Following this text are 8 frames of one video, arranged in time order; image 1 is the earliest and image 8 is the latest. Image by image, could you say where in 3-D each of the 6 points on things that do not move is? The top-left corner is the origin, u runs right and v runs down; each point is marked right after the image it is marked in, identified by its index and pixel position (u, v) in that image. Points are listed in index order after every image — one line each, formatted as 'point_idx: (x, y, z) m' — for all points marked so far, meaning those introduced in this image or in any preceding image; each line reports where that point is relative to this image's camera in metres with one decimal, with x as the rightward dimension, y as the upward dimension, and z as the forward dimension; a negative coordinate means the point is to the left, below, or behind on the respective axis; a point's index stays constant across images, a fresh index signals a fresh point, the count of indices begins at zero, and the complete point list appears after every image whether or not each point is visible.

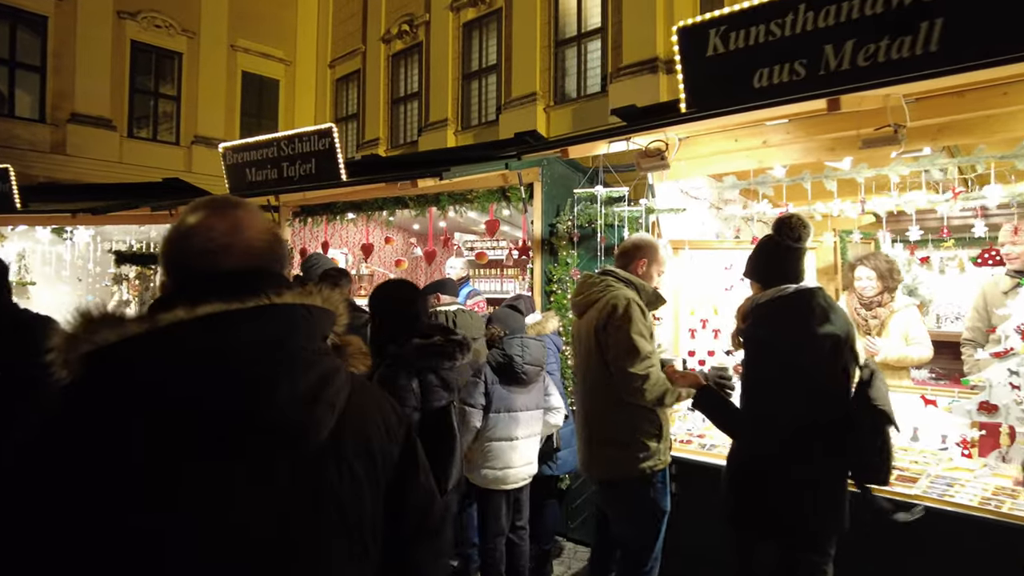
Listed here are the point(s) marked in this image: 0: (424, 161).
0: (-0.7, +1.1, +5.2) m
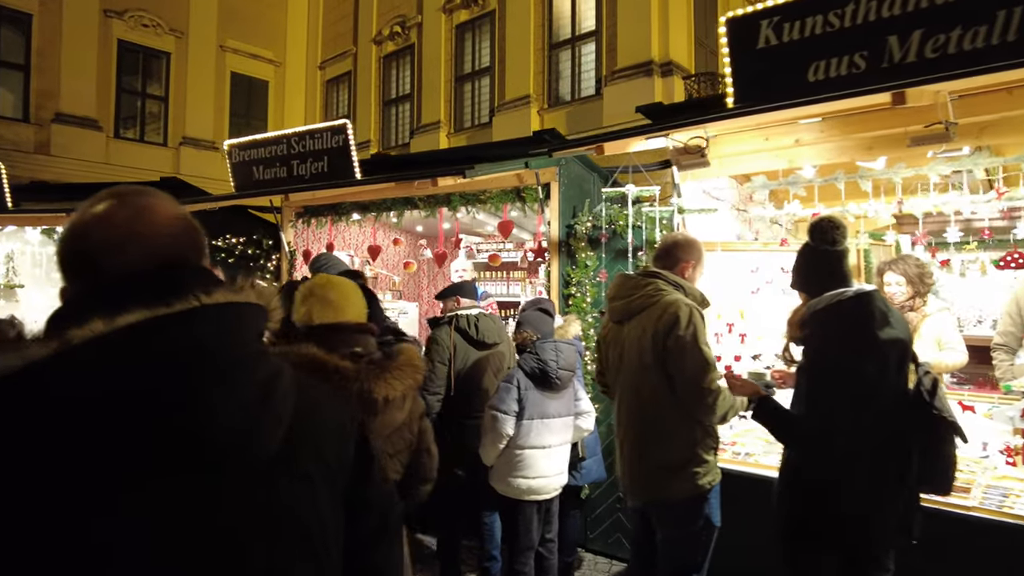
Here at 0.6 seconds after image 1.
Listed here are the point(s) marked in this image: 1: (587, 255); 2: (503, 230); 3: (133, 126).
0: (-0.6, +1.0, +5.1) m
1: (+0.6, +0.3, +4.8) m
2: (-0.1, +0.5, +5.5) m
3: (-9.1, +3.7, +14.8) m
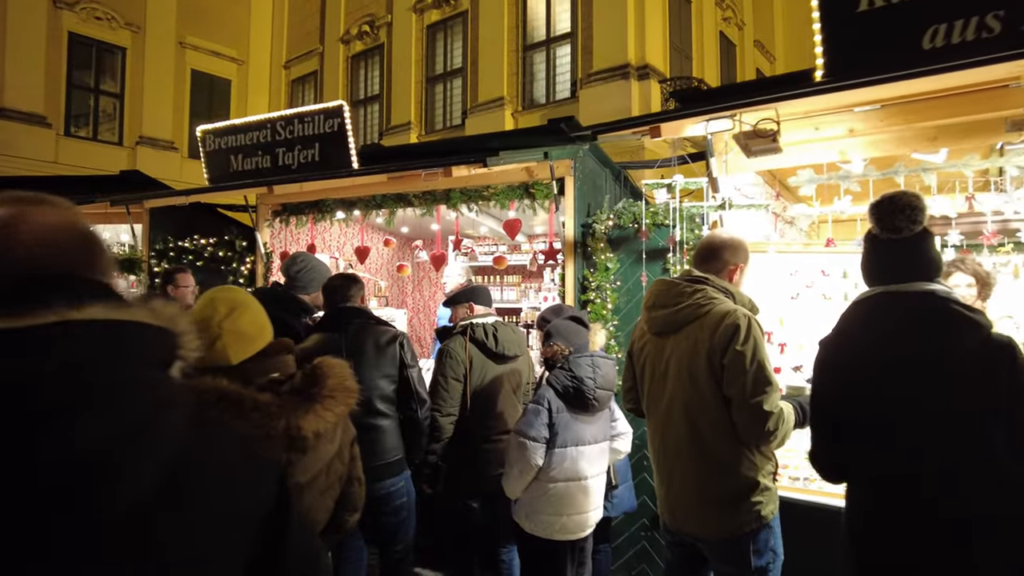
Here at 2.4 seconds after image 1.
0: (-0.5, +1.0, +4.6) m
1: (+0.7, +0.2, +4.3) m
2: (0.0, +0.5, +5.0) m
3: (-9.5, +3.5, +13.9) m
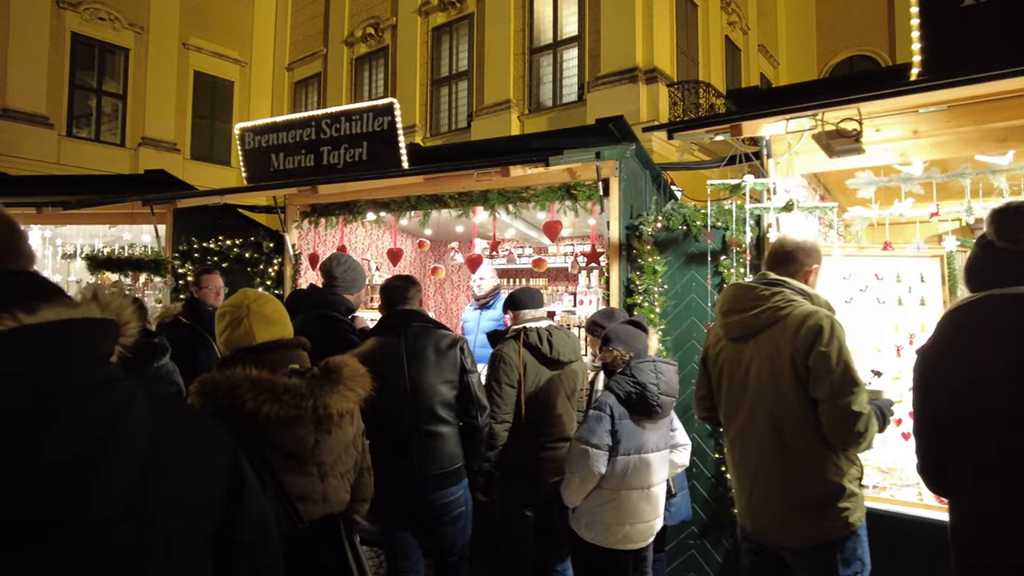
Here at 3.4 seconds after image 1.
0: (-0.2, +1.0, +4.5) m
1: (+1.0, +0.2, +4.3) m
2: (+0.3, +0.4, +4.9) m
3: (-9.3, +3.5, +13.7) m
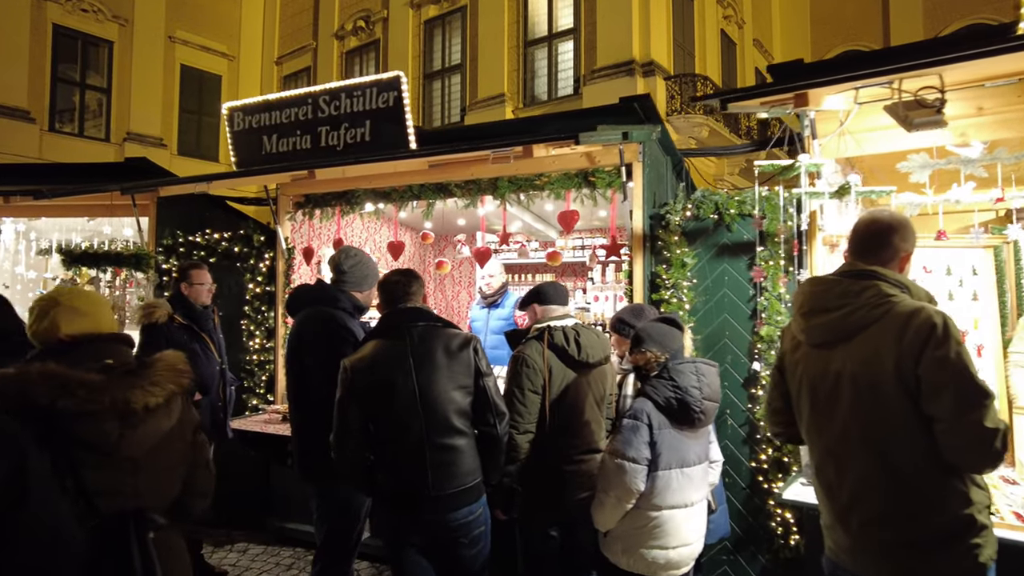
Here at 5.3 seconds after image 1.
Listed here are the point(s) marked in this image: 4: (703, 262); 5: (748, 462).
0: (-0.1, +1.0, +4.1) m
1: (+1.1, +0.2, +3.9) m
2: (+0.4, +0.5, +4.5) m
3: (-9.3, +3.5, +13.2) m
4: (+1.2, +0.2, +4.0) m
5: (+1.4, -1.0, +3.8) m
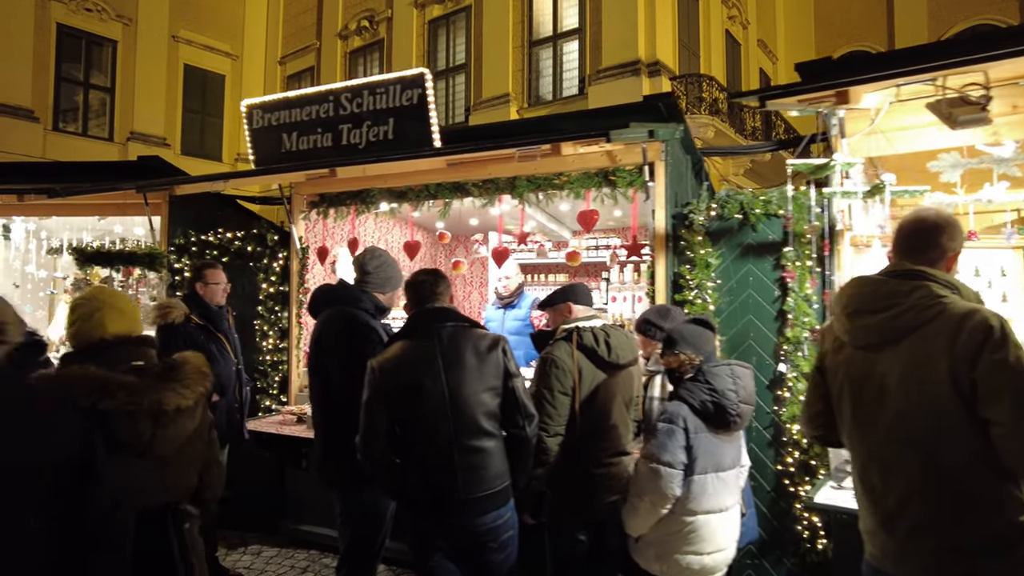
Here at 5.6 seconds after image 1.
0: (0.0, +1.0, +4.1) m
1: (+1.2, +0.2, +3.9) m
2: (+0.5, +0.5, +4.5) m
3: (-9.2, +3.6, +13.2) m
4: (+1.3, +0.2, +3.9) m
5: (+1.6, -1.0, +3.7) m
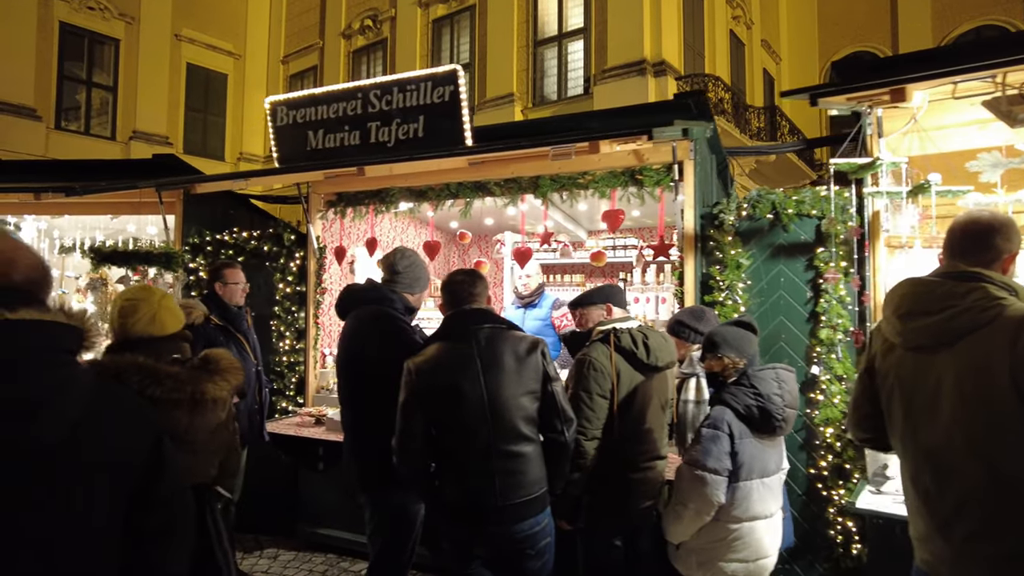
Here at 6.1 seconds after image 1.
0: (+0.2, +1.0, +4.0) m
1: (+1.4, +0.2, +3.8) m
2: (+0.7, +0.5, +4.4) m
3: (-9.0, +3.6, +13.1) m
4: (+1.5, +0.2, +3.9) m
5: (+1.7, -1.1, +3.7) m
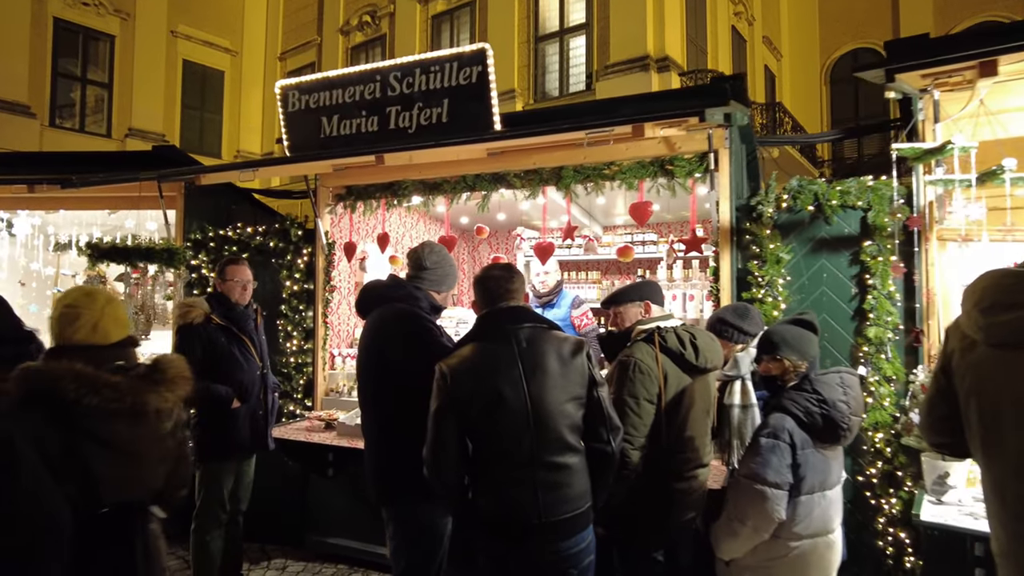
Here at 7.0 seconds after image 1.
0: (+0.3, +1.0, +3.8) m
1: (+1.5, +0.2, +3.6) m
2: (+0.8, +0.5, +4.2) m
3: (-8.9, +3.6, +12.8) m
4: (+1.7, +0.2, +3.6) m
5: (+1.9, -1.0, +3.5) m
